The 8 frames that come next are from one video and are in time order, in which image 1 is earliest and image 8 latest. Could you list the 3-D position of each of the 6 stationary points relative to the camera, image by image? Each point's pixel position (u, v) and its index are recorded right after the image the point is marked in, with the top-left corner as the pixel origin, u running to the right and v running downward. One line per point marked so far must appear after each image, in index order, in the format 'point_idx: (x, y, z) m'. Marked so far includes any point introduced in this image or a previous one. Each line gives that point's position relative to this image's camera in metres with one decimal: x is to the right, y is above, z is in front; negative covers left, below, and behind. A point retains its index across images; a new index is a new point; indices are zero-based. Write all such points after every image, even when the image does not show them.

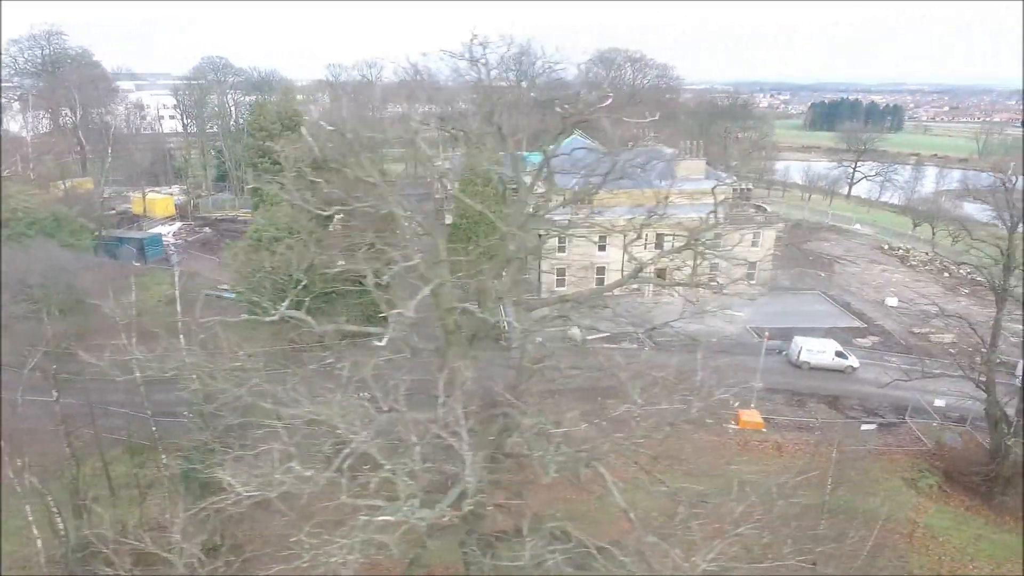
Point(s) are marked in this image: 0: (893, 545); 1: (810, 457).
0: (+8.7, -6.0, +14.5) m
1: (+8.4, -4.8, +17.7) m
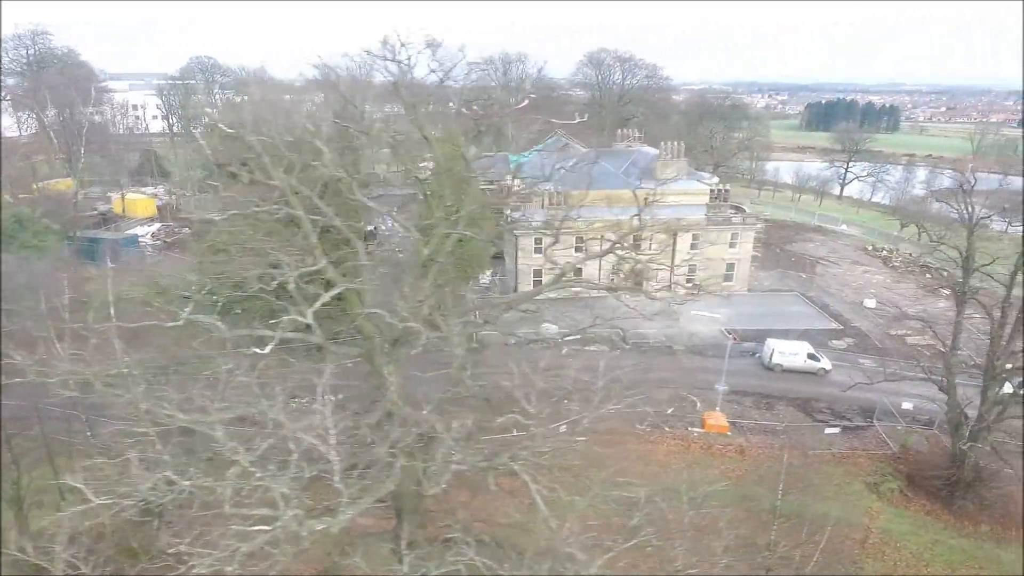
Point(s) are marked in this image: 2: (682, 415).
0: (+7.6, -6.0, +14.4) m
1: (+7.3, -4.9, +17.6) m
2: (+5.4, -4.0, +19.8) m
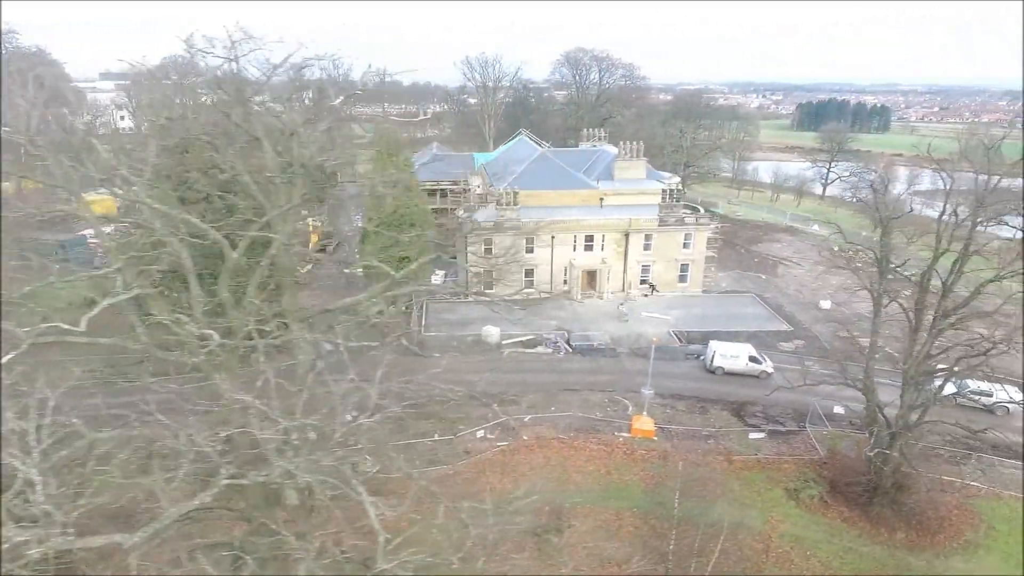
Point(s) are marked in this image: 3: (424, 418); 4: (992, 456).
0: (+5.3, -6.1, +14.0) m
1: (+5.0, -4.9, +17.3) m
2: (+3.1, -4.1, +19.4) m
3: (-2.6, -4.0, +19.2) m
4: (+14.1, -4.9, +18.3) m
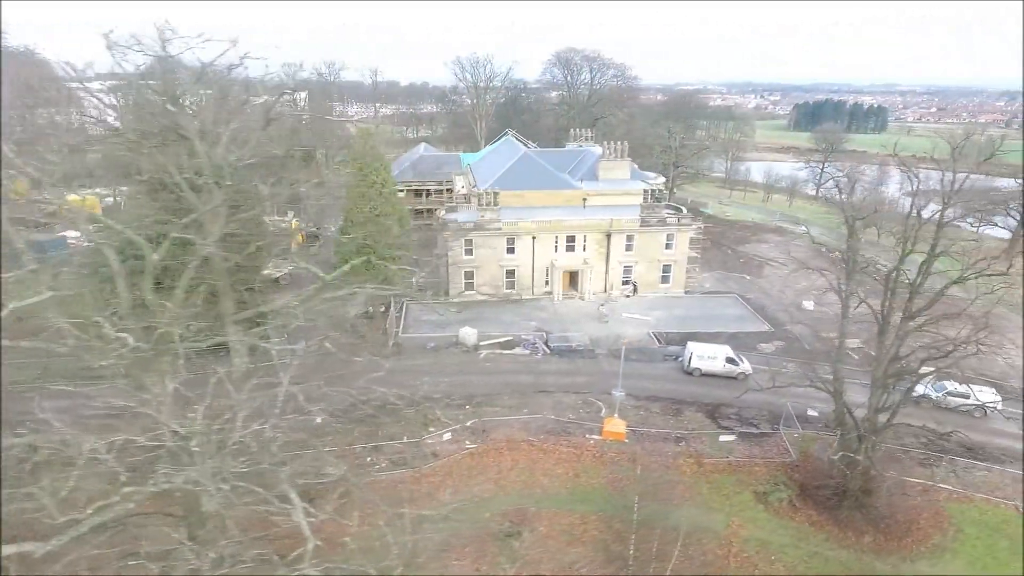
0: (+4.4, -6.1, +13.9) m
1: (+4.1, -5.0, +17.1) m
2: (+2.2, -4.1, +19.3) m
3: (-3.5, -4.1, +19.0) m
4: (+13.2, -5.0, +18.2) m
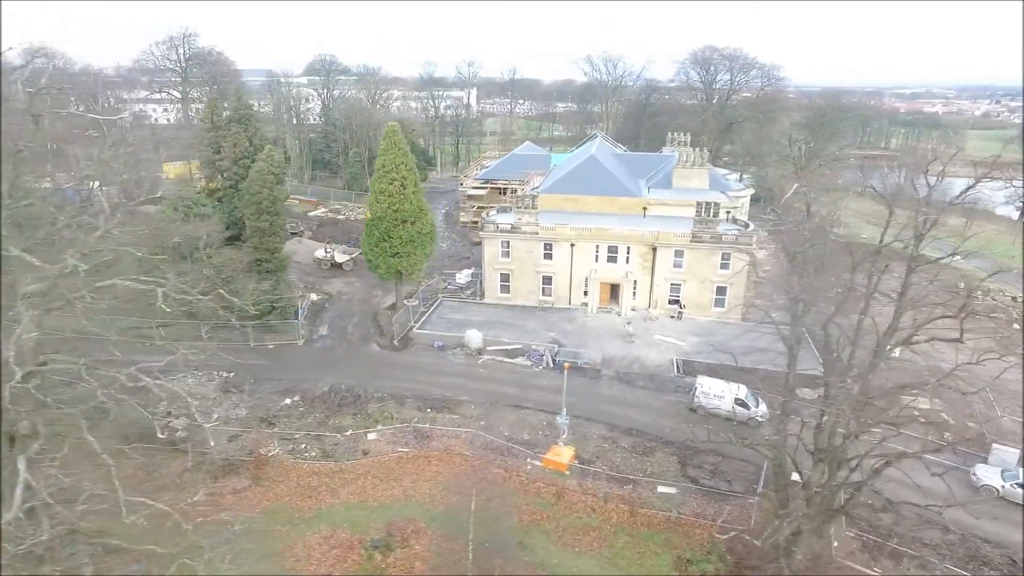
0: (+1.1, -6.7, +12.3) m
1: (+1.8, -5.5, +15.5) m
2: (+0.6, -4.5, +18.1) m
3: (-4.9, -3.9, +19.4) m
4: (+10.8, -6.4, +14.1) m
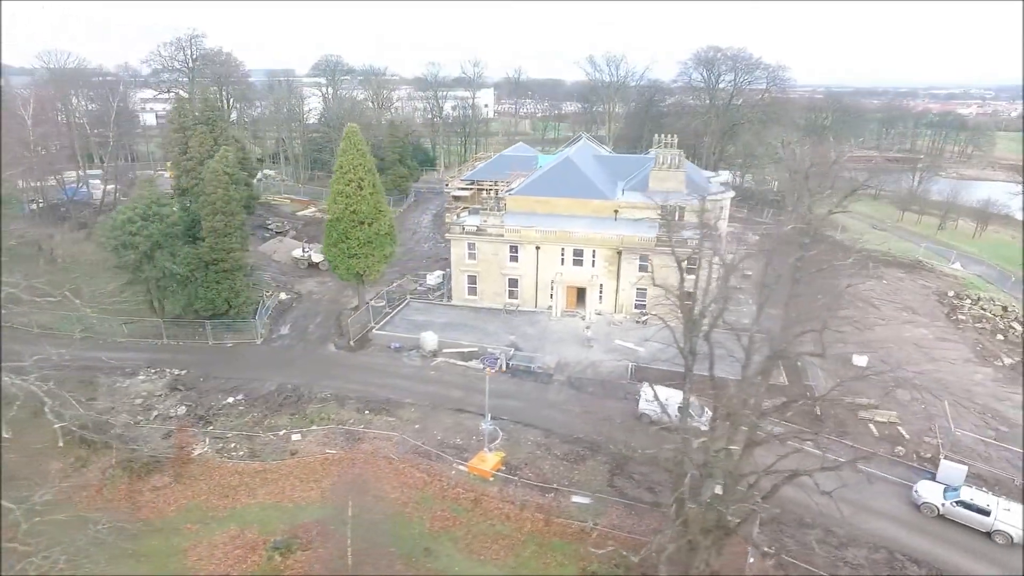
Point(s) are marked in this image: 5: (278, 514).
0: (-1.1, -6.8, +12.2) m
1: (-0.3, -5.7, +15.3) m
2: (-1.4, -4.6, +18.0) m
3: (-6.9, -3.9, +19.5) m
4: (+8.6, -6.7, +13.6) m
5: (-5.7, -5.5, +15.2) m
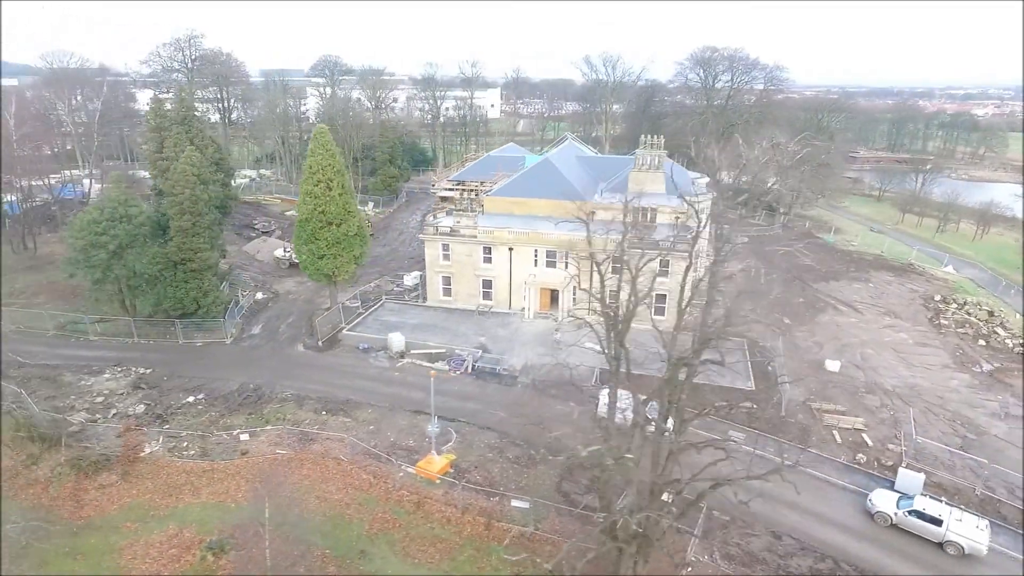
0: (-2.7, -6.8, +12.1) m
1: (-1.8, -5.7, +15.3) m
2: (-2.8, -4.7, +17.9) m
3: (-8.3, -3.9, +19.5) m
4: (+7.1, -6.8, +13.3) m
5: (-7.1, -5.5, +15.2) m
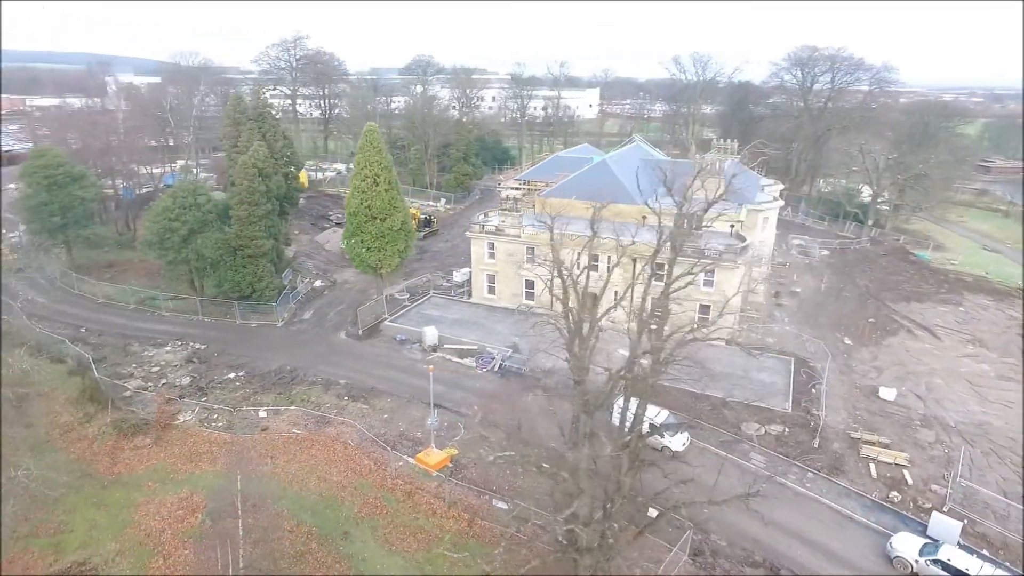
0: (-3.6, -6.7, +12.6) m
1: (-2.2, -5.6, +15.6) m
2: (-2.8, -4.6, +18.4) m
3: (-7.8, -3.5, +20.8) m
4: (+6.2, -7.2, +12.3) m
5: (-7.5, -5.1, +16.4) m
